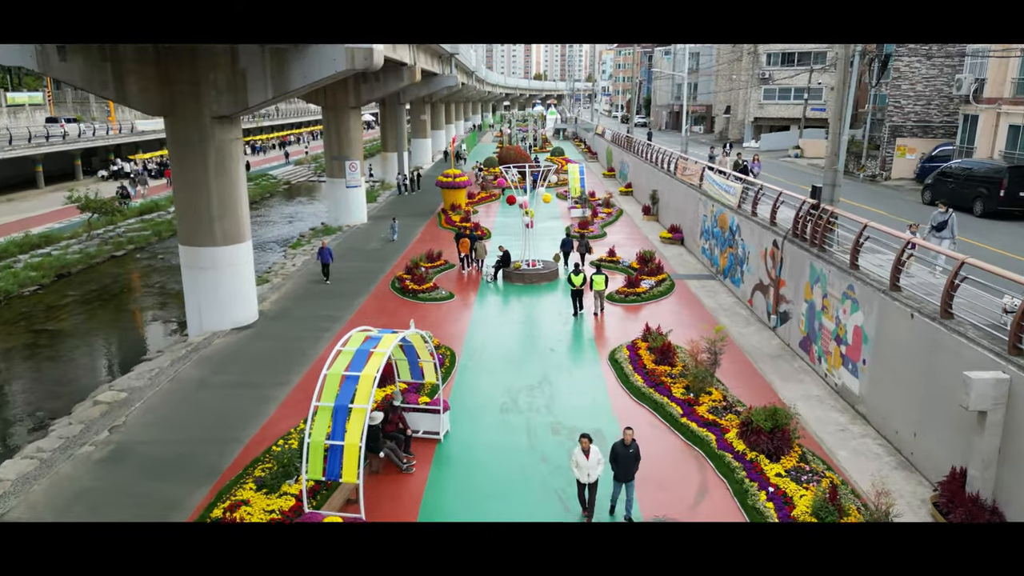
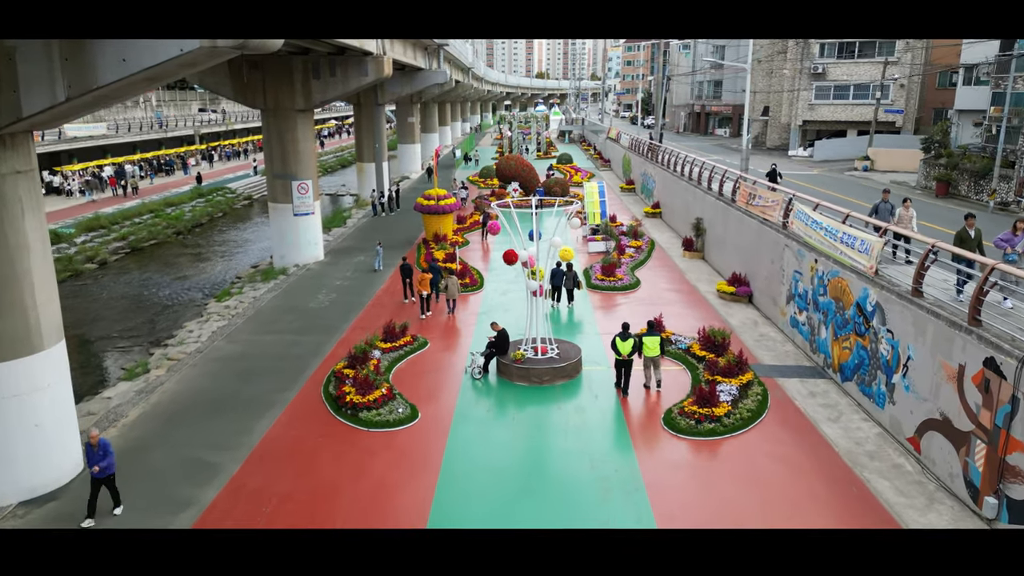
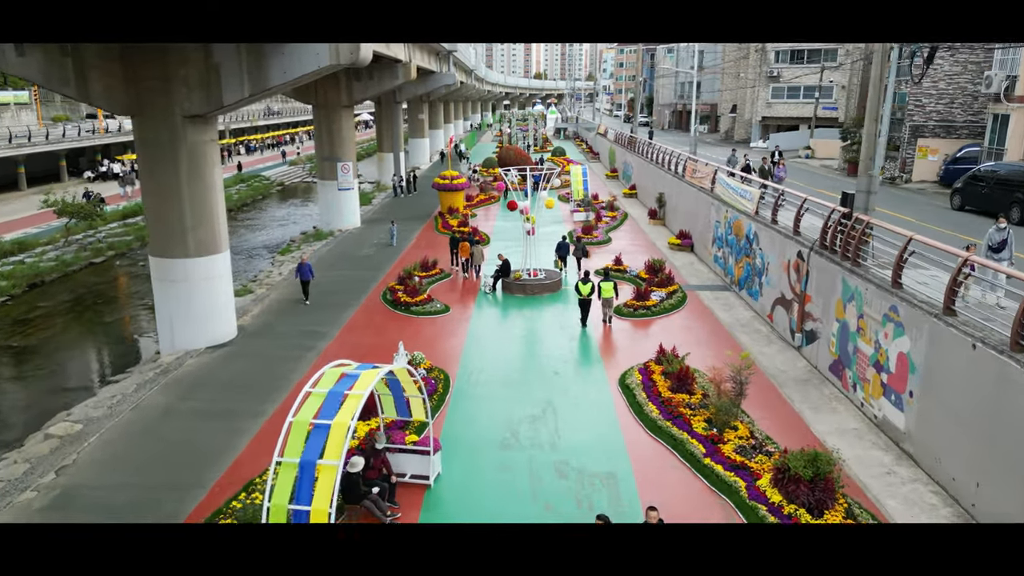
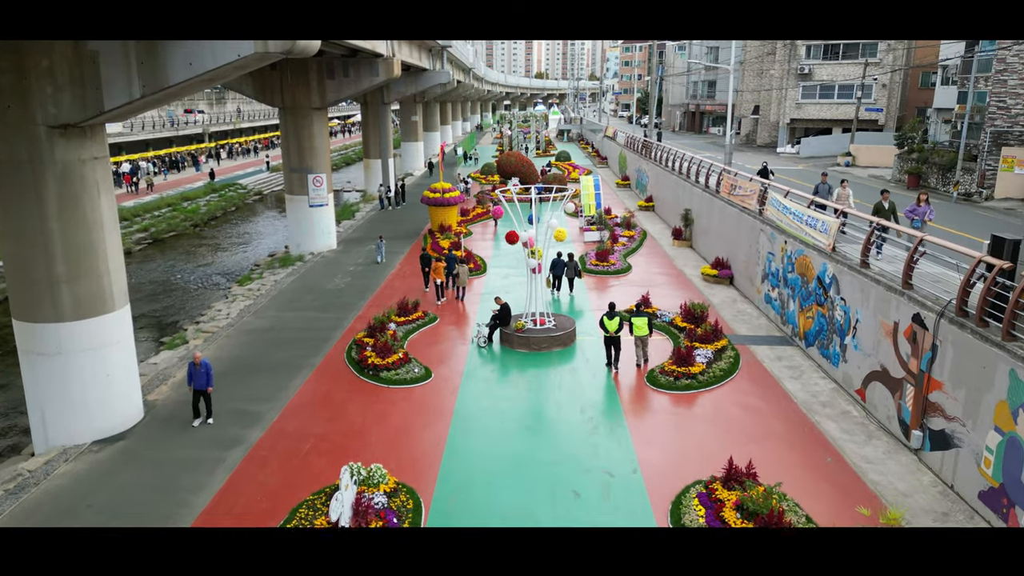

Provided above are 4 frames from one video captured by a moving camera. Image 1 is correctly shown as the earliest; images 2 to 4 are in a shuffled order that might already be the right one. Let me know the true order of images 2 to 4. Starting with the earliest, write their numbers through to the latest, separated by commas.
3, 4, 2
